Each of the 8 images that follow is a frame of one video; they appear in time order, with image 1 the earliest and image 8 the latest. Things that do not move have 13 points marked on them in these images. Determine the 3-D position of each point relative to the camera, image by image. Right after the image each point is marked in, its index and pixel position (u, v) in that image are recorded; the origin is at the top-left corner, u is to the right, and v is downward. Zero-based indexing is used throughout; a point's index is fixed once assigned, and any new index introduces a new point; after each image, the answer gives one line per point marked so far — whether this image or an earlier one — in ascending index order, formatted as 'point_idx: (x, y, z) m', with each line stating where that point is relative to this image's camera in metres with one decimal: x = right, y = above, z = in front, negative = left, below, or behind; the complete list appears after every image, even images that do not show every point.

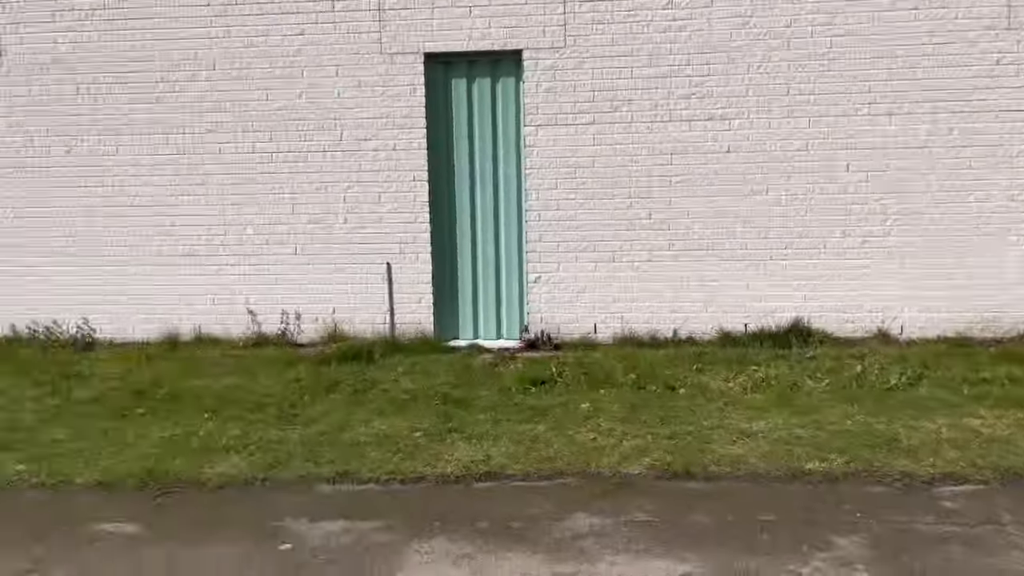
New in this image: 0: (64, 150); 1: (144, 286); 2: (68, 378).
0: (-3.7, +1.1, +7.1) m
1: (-3.1, 0.0, +7.2) m
2: (-3.3, -0.7, +6.2) m
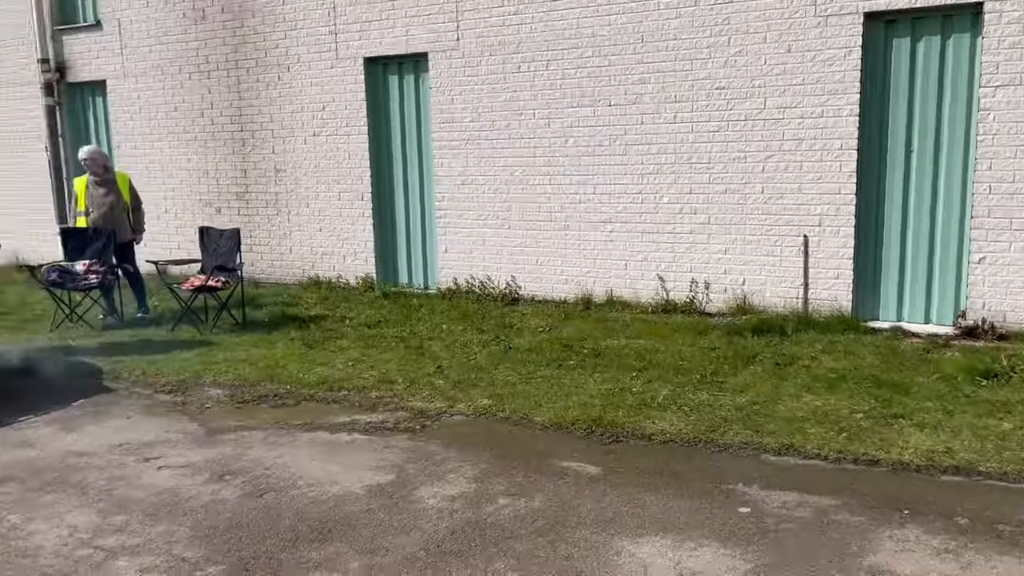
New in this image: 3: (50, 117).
0: (-0.1, +1.5, +7.8) m
1: (+0.5, +0.4, +7.8) m
2: (-0.1, -0.3, +7.0) m
3: (-5.7, +2.1, +10.5) m
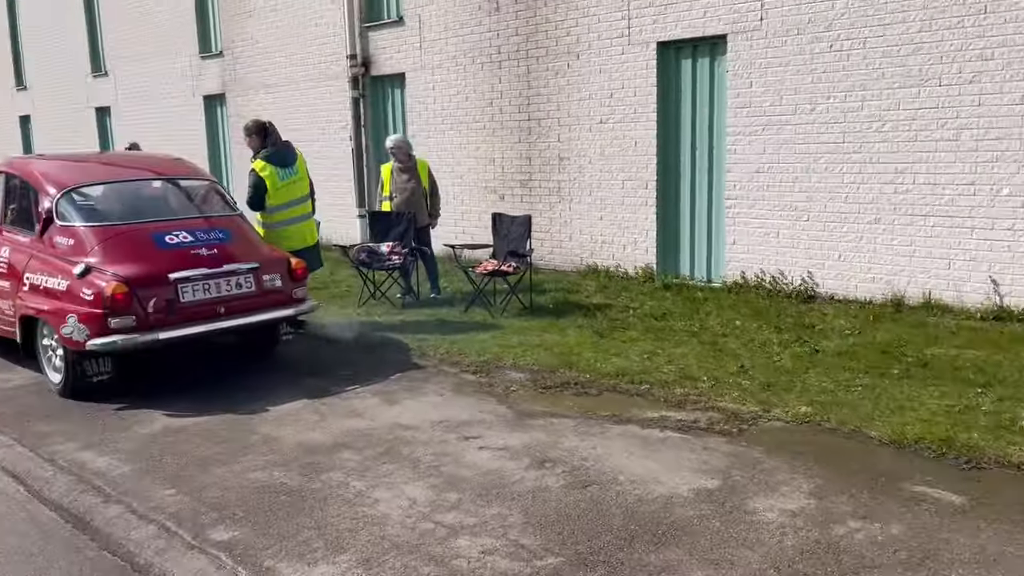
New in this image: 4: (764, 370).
0: (+2.6, +1.5, +7.3) m
1: (+3.0, +0.4, +7.1) m
2: (+2.3, -0.3, +6.5) m
3: (-2.1, +2.4, +11.4) m
4: (+1.6, -0.5, +5.4) m
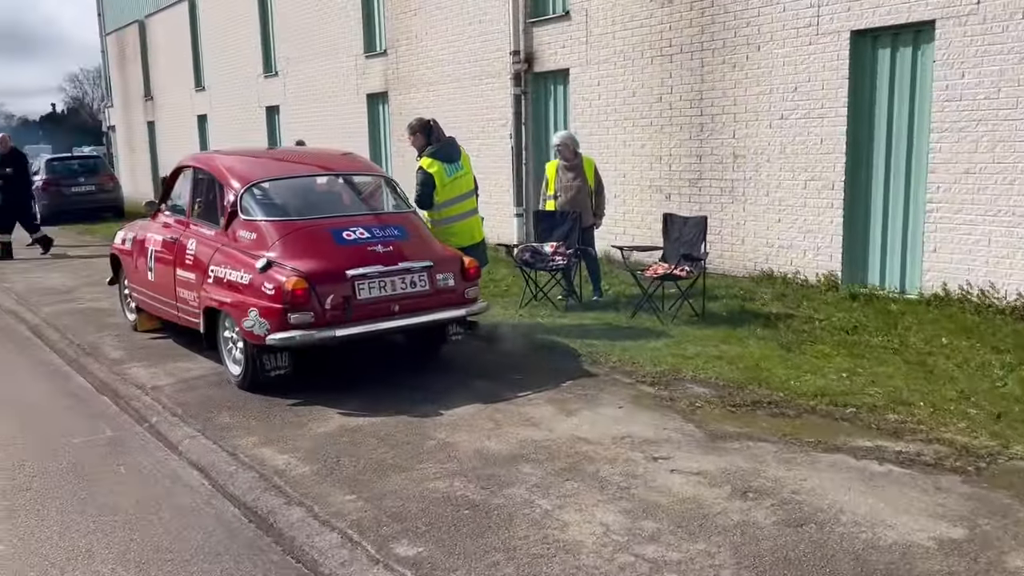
0: (+4.0, +1.4, +6.4) m
1: (+4.4, +0.2, +6.2) m
2: (+3.5, -0.4, +5.7) m
3: (+0.1, +2.4, +11.3) m
4: (+2.7, -0.6, +4.8) m
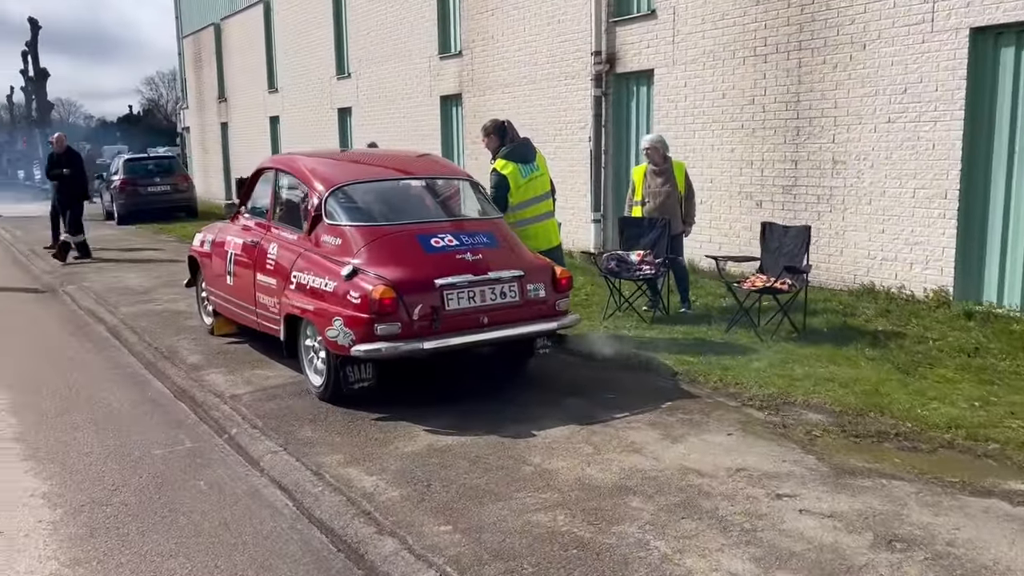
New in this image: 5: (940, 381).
0: (+4.6, +1.3, +5.8) m
1: (+5.0, +0.1, +5.5) m
2: (+4.1, -0.6, +5.1) m
3: (+1.1, +2.3, +10.9) m
4: (+3.2, -0.7, +4.2) m
5: (+2.7, -0.6, +5.3) m
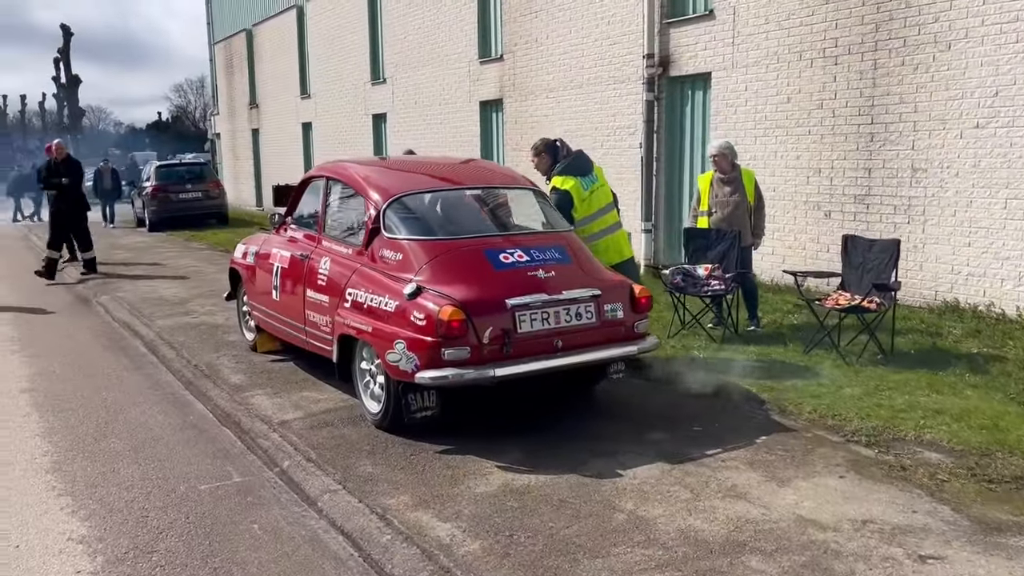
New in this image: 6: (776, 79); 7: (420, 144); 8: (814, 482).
0: (+5.1, +1.1, +5.2) m
1: (+5.4, -0.1, +4.9) m
2: (+4.5, -0.7, +4.5) m
3: (+1.7, +2.2, +10.5) m
4: (+3.6, -0.9, +3.7) m
5: (+3.1, -0.7, +4.8) m
6: (+2.8, +2.2, +8.9) m
7: (-1.8, +2.7, +16.2) m
8: (+1.4, -0.9, +4.0) m
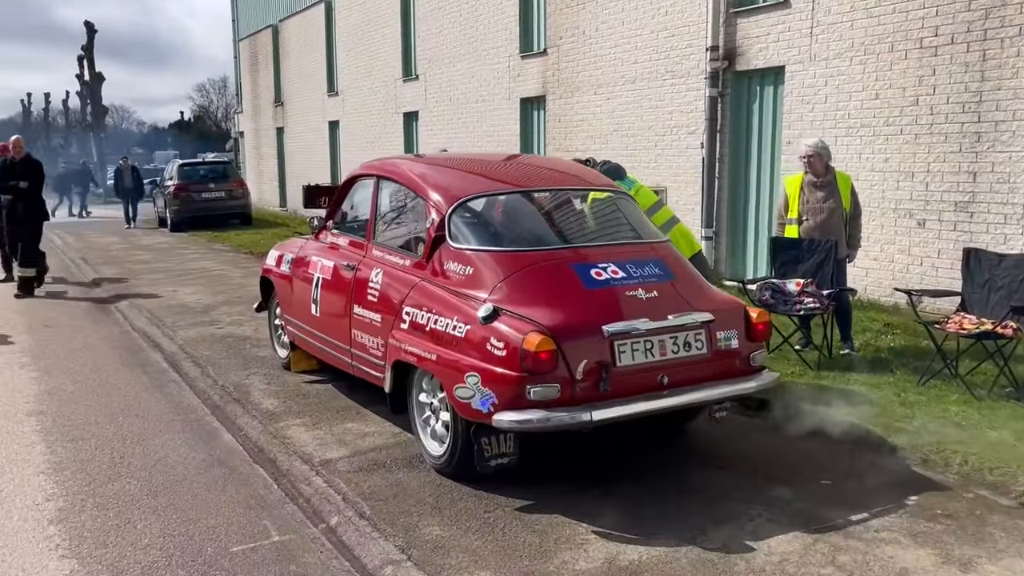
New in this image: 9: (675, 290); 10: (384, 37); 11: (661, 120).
0: (+5.5, +1.0, +4.3) m
1: (+5.9, -0.2, +4.0) m
2: (+4.9, -0.9, +3.6) m
3: (+2.3, +2.0, +9.6) m
4: (+4.0, -1.0, +2.8) m
5: (+3.5, -0.9, +3.9) m
6: (+3.3, +2.0, +8.0) m
7: (-1.1, +2.6, +15.5) m
8: (+1.8, -1.0, +3.2) m
9: (+0.8, 0.0, +4.1) m
10: (-2.7, +5.3, +17.8) m
11: (+1.8, +2.1, +10.5) m
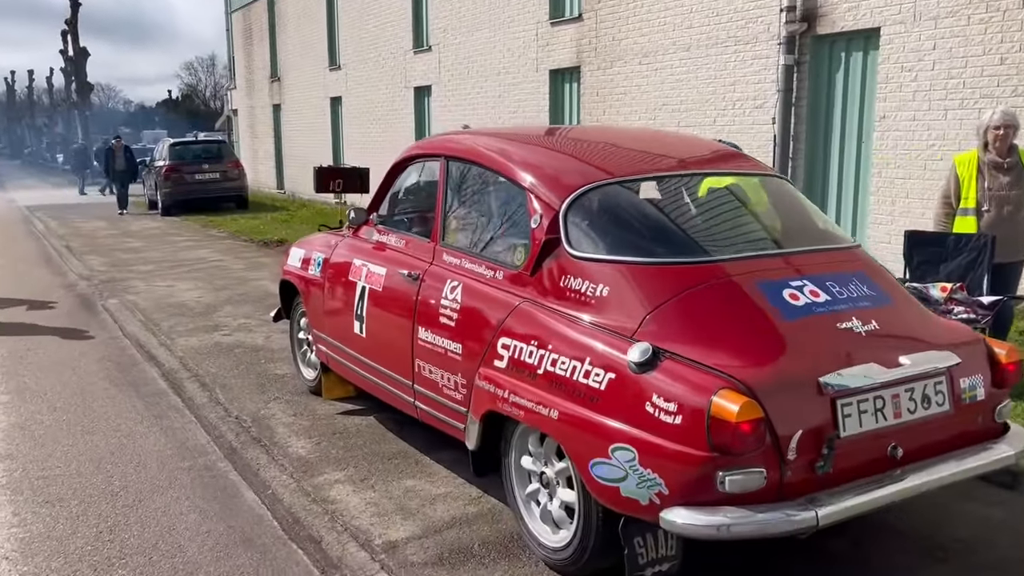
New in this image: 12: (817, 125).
0: (+6.1, +0.9, +3.2) m
1: (+6.4, -0.3, +2.9) m
2: (+5.4, -0.9, +2.5) m
3: (+2.7, +2.1, +8.4) m
4: (+4.5, -1.1, +1.7) m
5: (+4.1, -0.9, +2.8) m
6: (+3.8, +2.0, +6.8) m
7: (-0.7, +2.8, +14.2) m
8: (+2.4, -1.1, +2.0) m
9: (+1.3, -0.1, +2.9) m
10: (-2.3, +5.5, +16.5) m
11: (+2.3, +2.1, +9.3) m
12: (+3.0, +1.6, +8.4) m
